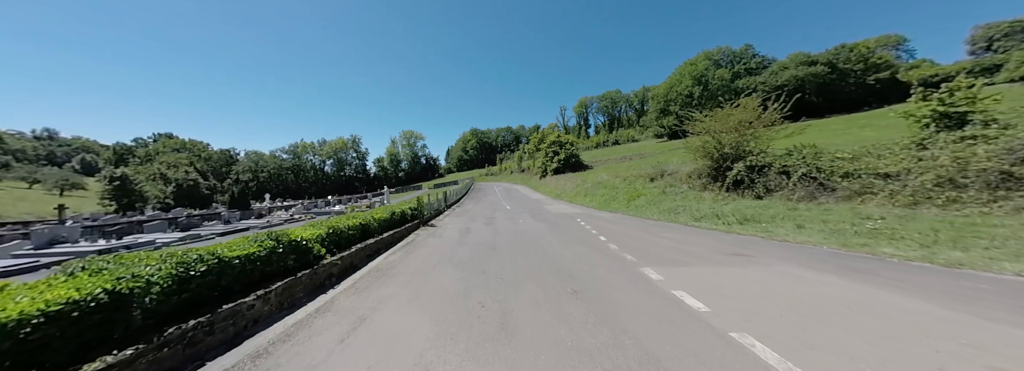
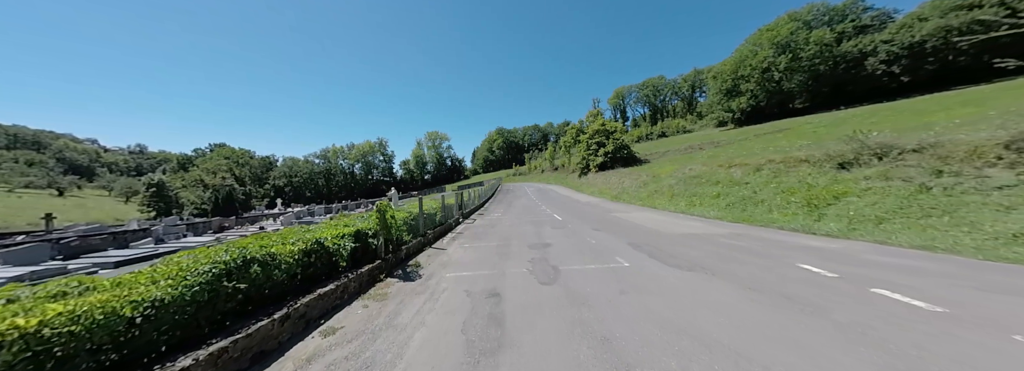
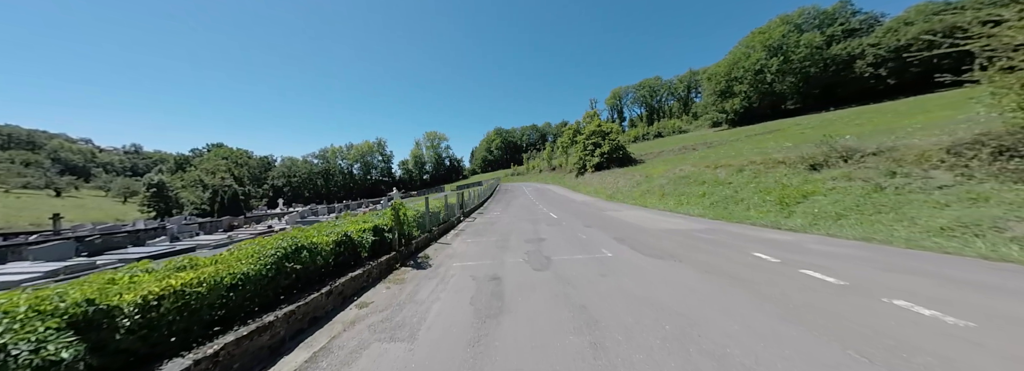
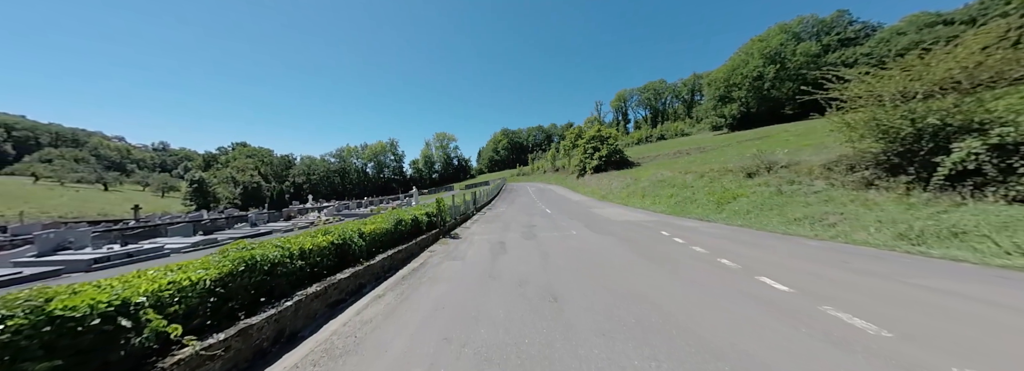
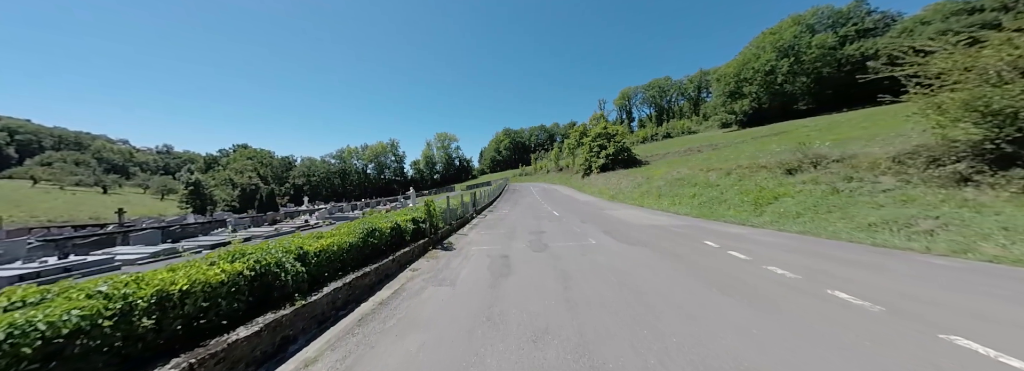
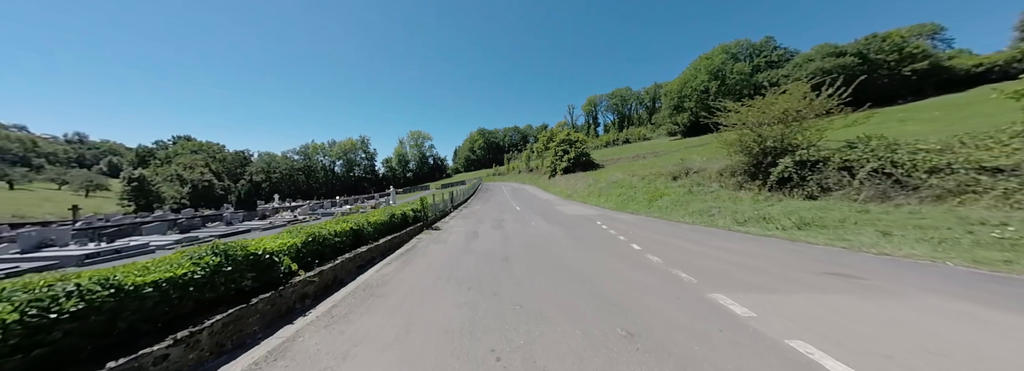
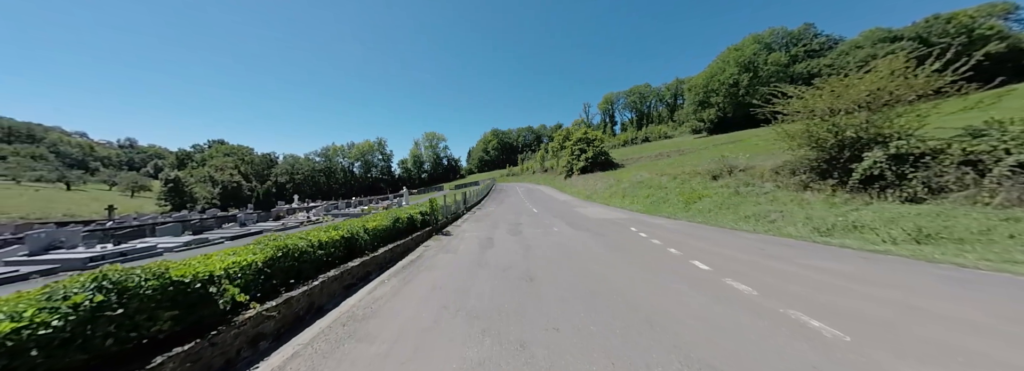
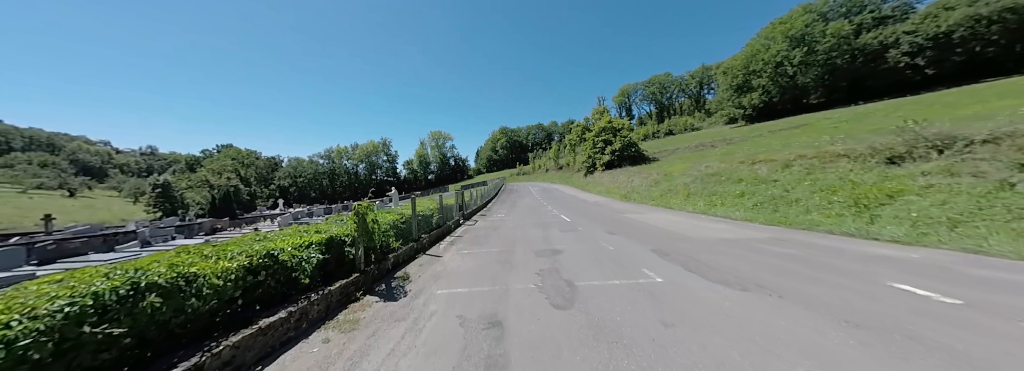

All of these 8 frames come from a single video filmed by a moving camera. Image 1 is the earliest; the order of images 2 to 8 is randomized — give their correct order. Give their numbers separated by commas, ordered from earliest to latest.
6, 7, 4, 5, 3, 2, 8
